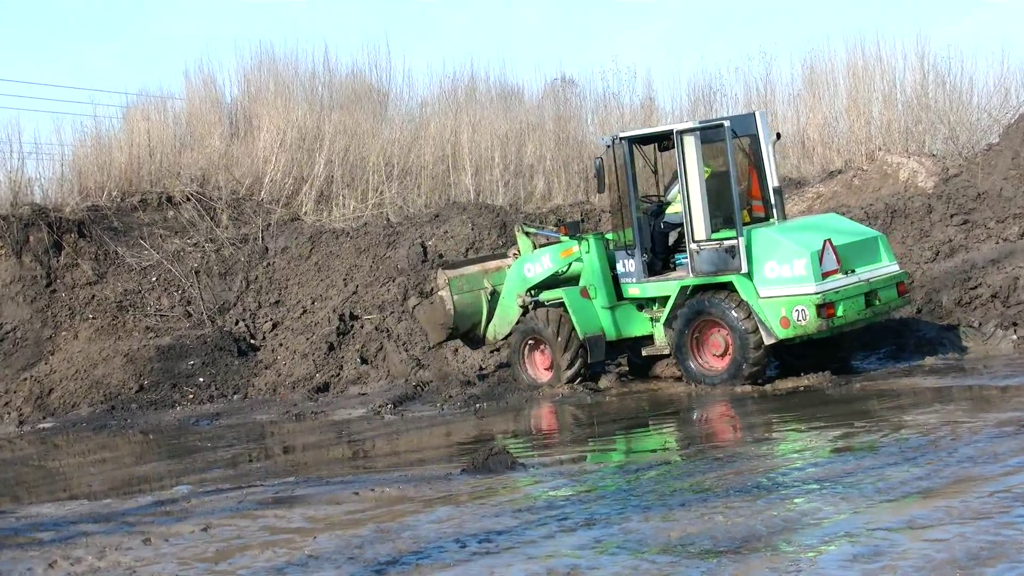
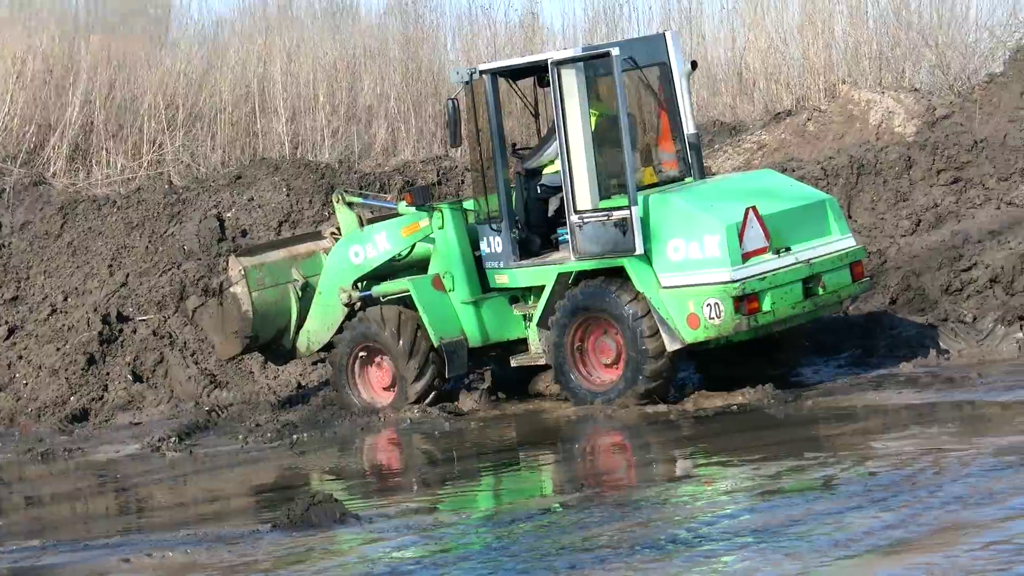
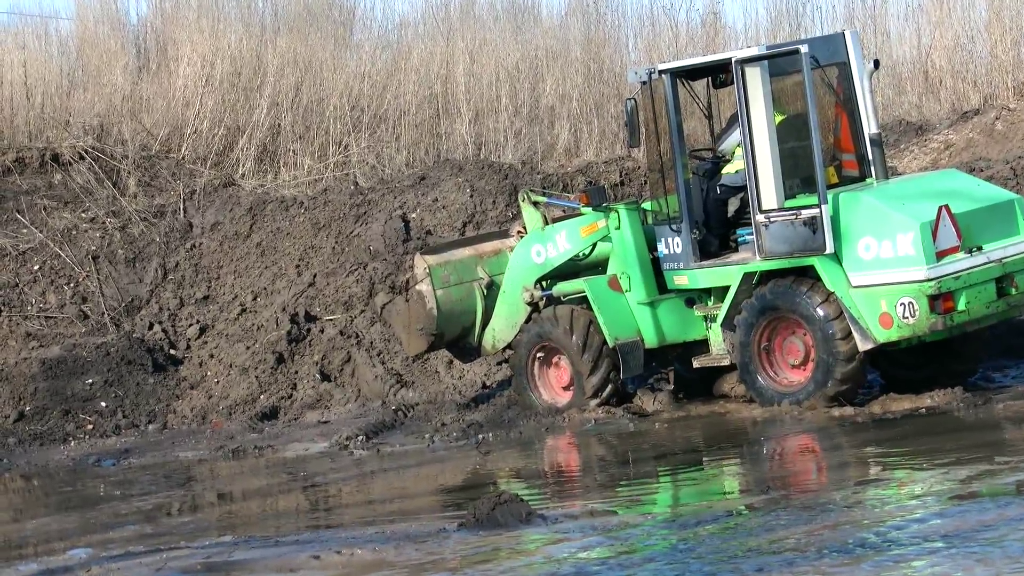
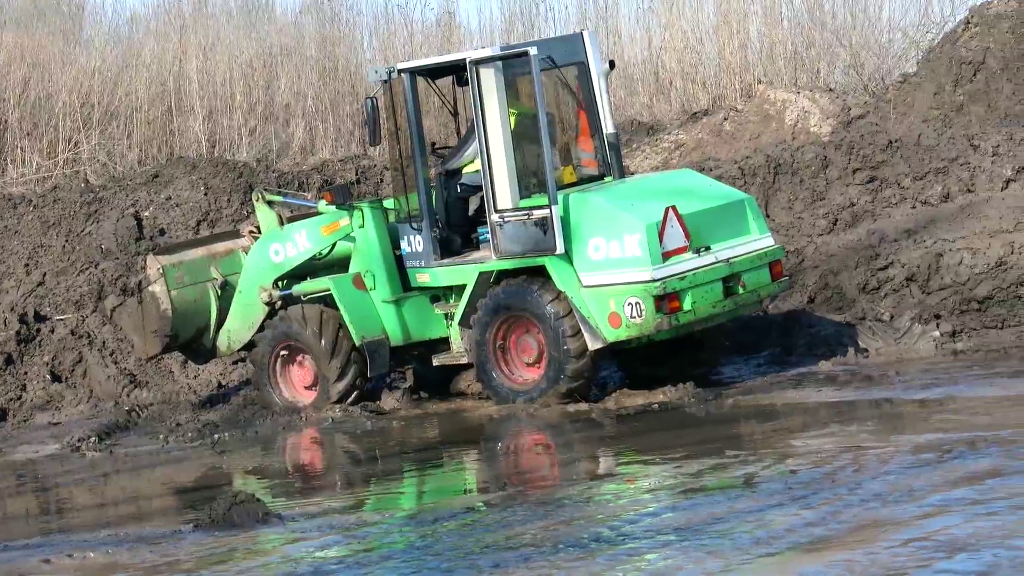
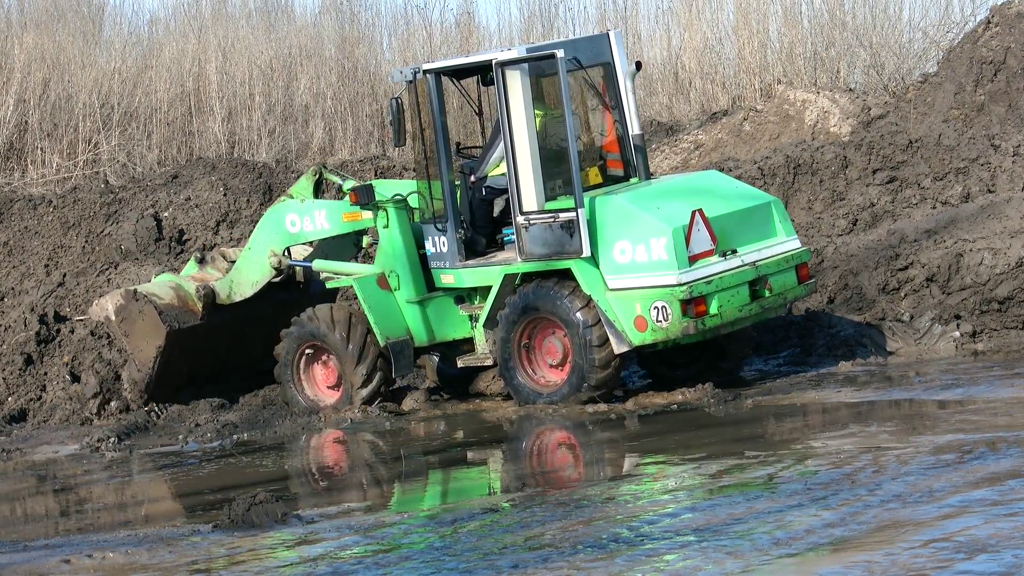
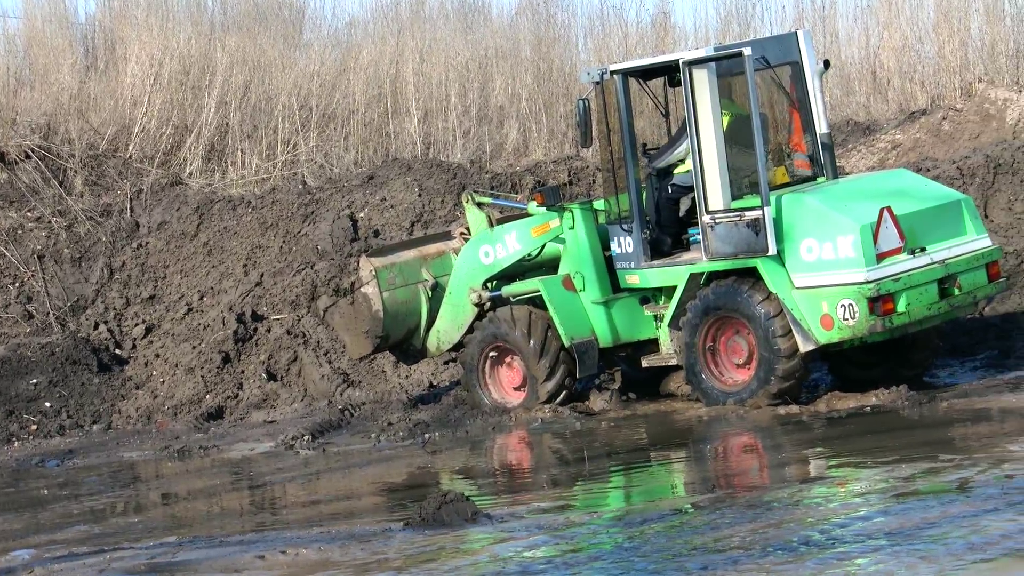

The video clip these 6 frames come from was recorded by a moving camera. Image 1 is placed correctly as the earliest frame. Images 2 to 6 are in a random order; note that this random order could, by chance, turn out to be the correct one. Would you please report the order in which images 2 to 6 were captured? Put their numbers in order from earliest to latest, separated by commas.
3, 6, 2, 4, 5
